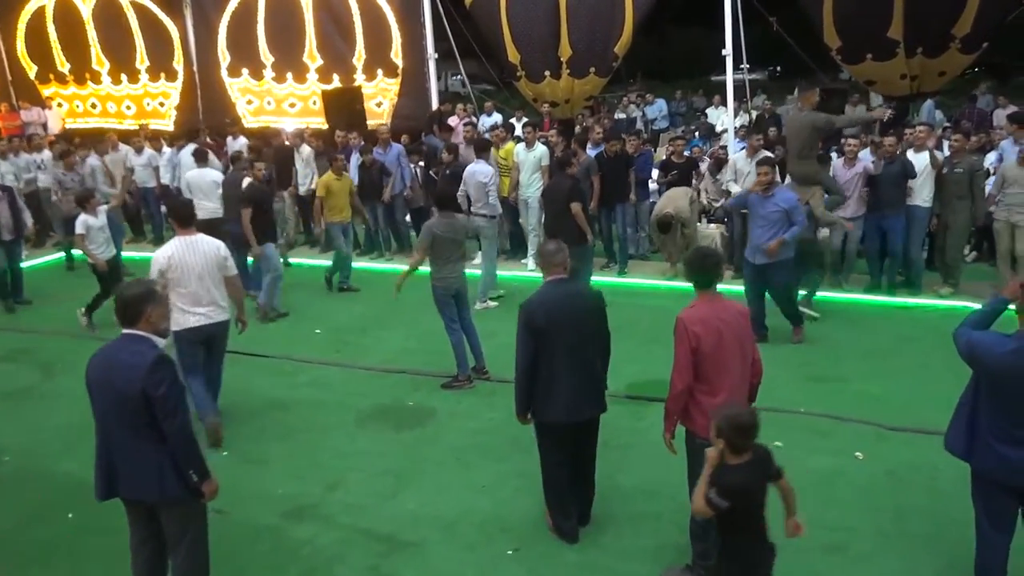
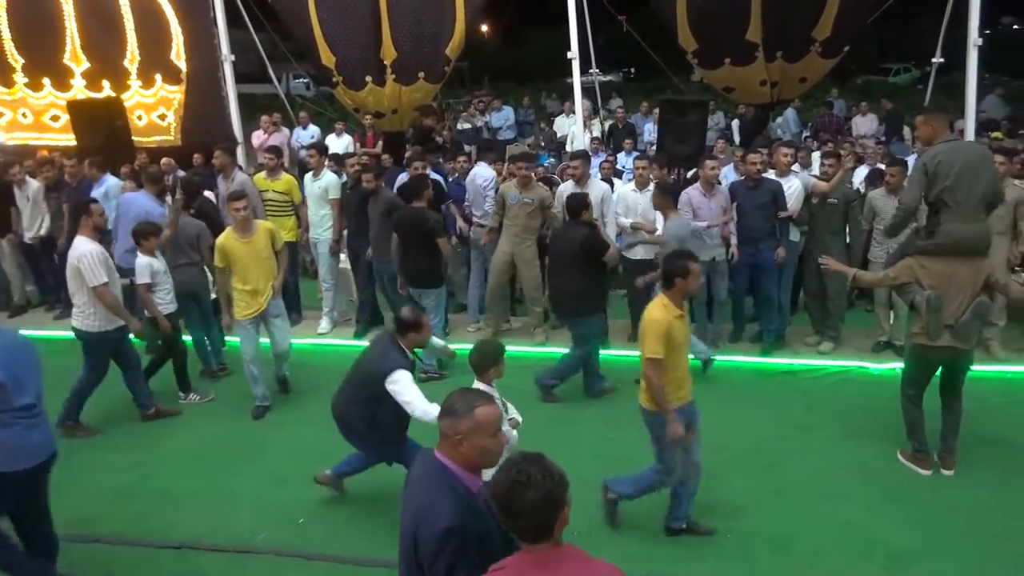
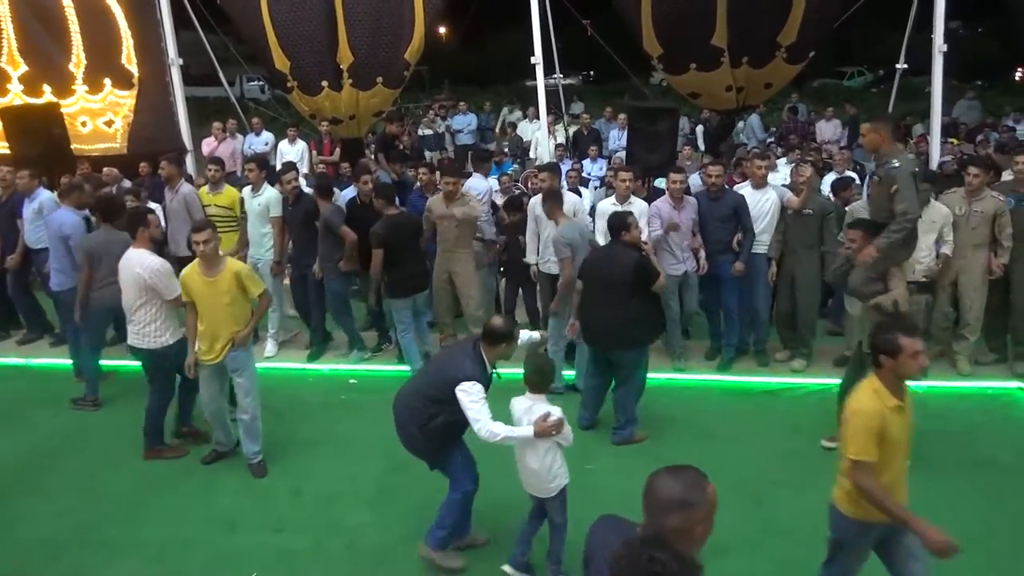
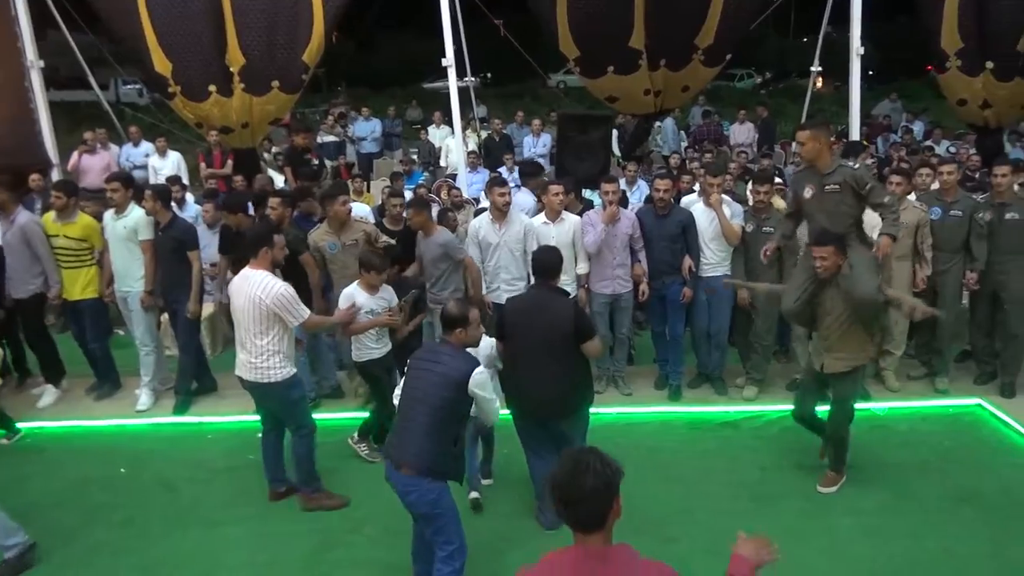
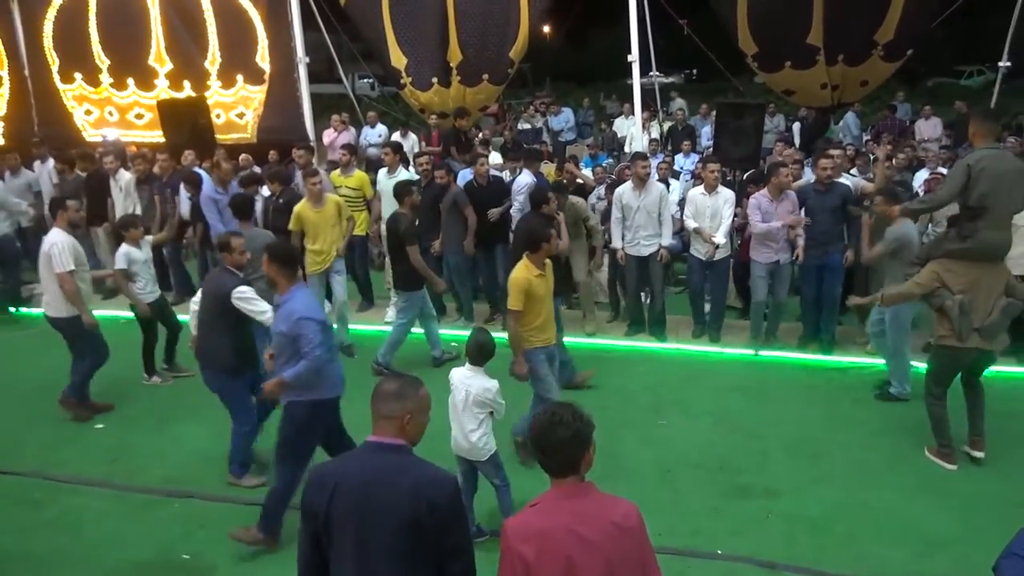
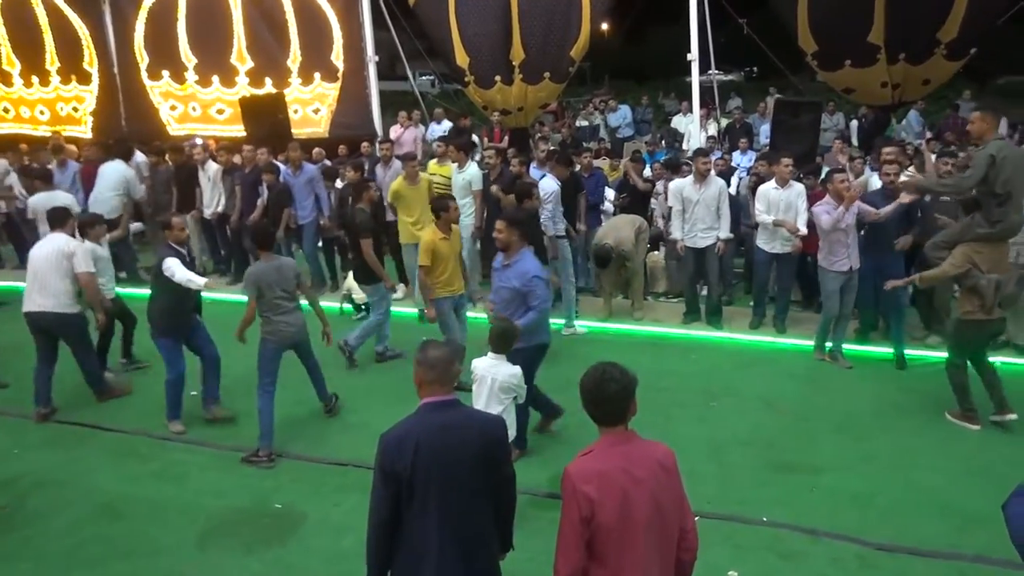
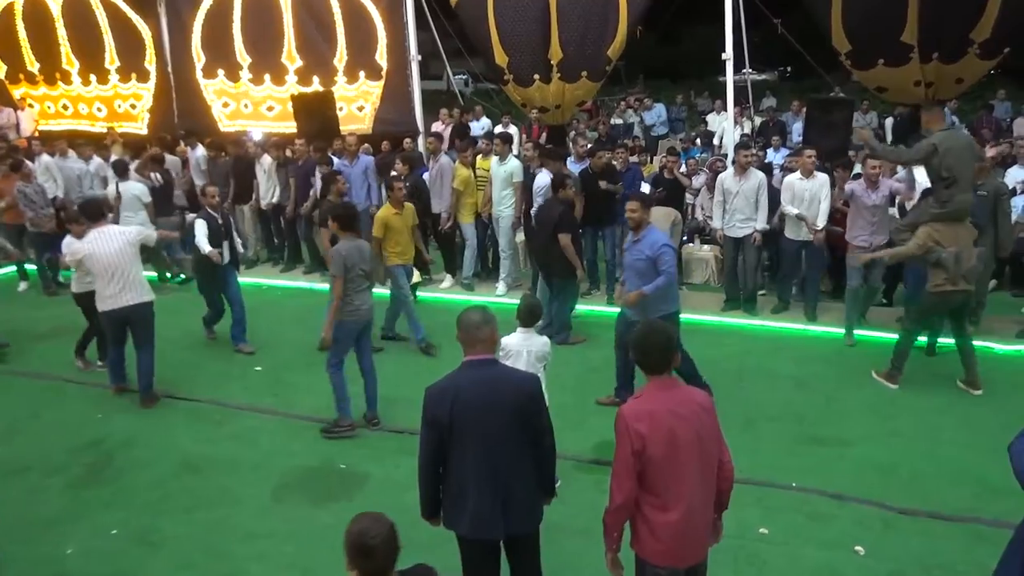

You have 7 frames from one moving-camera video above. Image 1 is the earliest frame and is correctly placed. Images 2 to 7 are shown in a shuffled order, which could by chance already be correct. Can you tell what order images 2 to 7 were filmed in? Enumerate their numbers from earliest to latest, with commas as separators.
7, 6, 5, 2, 3, 4
